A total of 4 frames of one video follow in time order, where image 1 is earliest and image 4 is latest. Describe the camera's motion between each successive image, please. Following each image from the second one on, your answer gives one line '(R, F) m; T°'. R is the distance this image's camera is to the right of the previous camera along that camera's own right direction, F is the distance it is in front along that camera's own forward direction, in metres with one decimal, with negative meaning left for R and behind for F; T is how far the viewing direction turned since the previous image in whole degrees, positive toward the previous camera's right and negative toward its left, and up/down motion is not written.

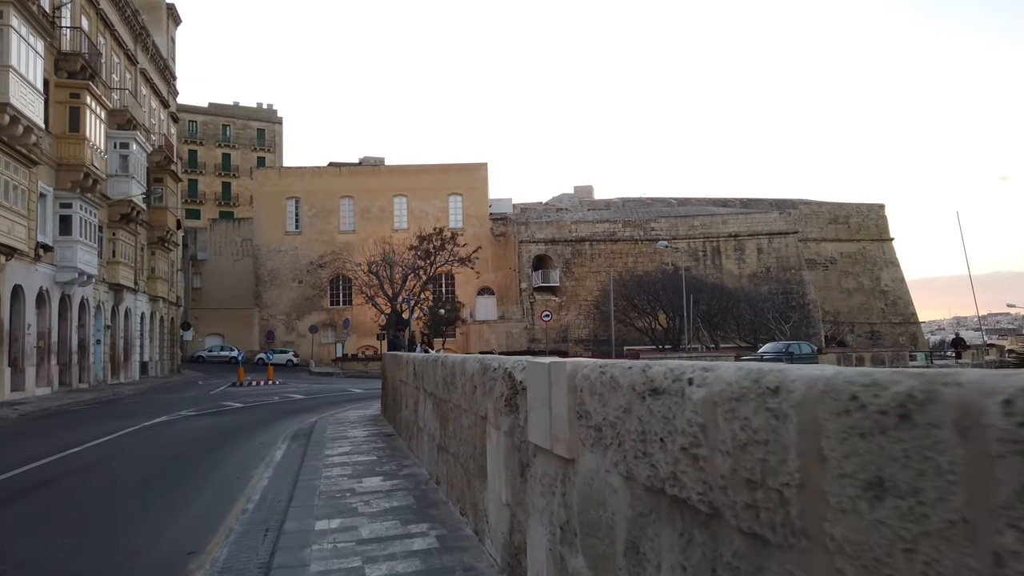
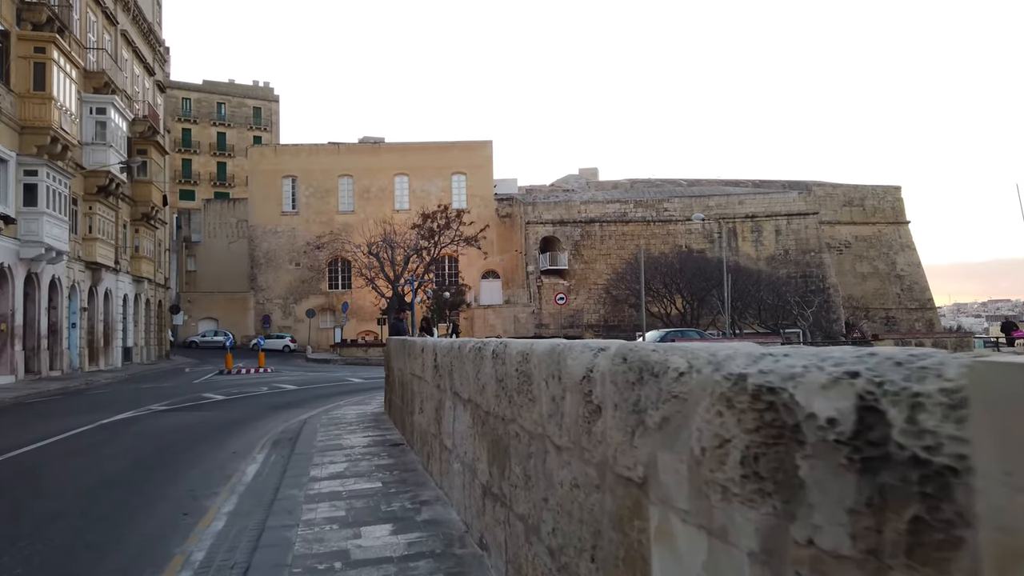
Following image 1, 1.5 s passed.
(-0.6, +3.1) m; 0°
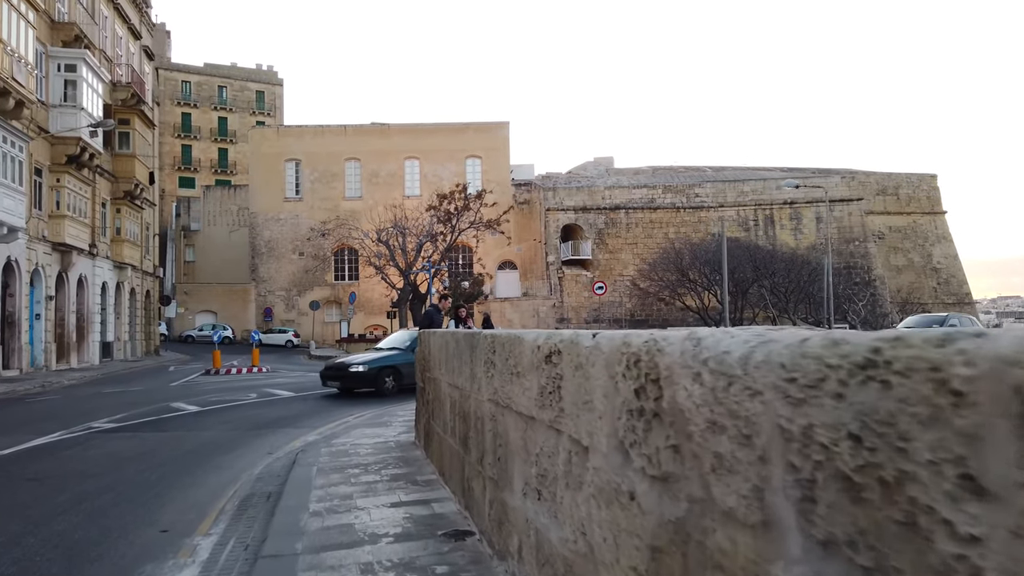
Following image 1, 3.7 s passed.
(-1.1, +4.8) m; 0°
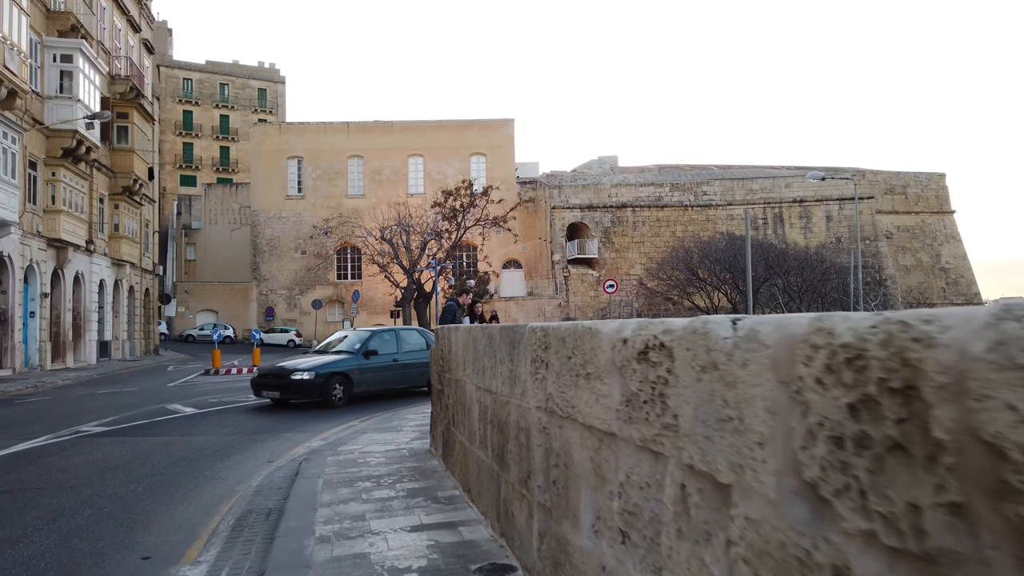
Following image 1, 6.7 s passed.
(-0.3, +0.9) m; 0°
